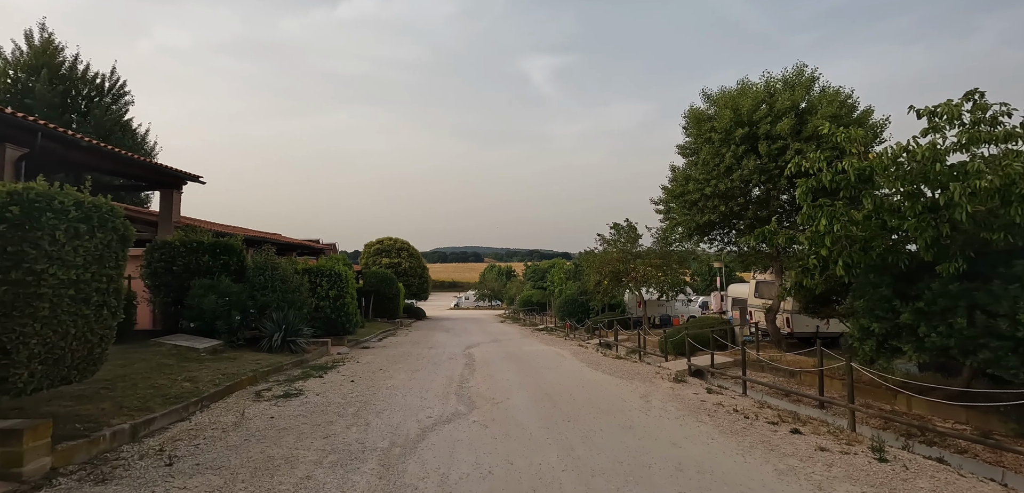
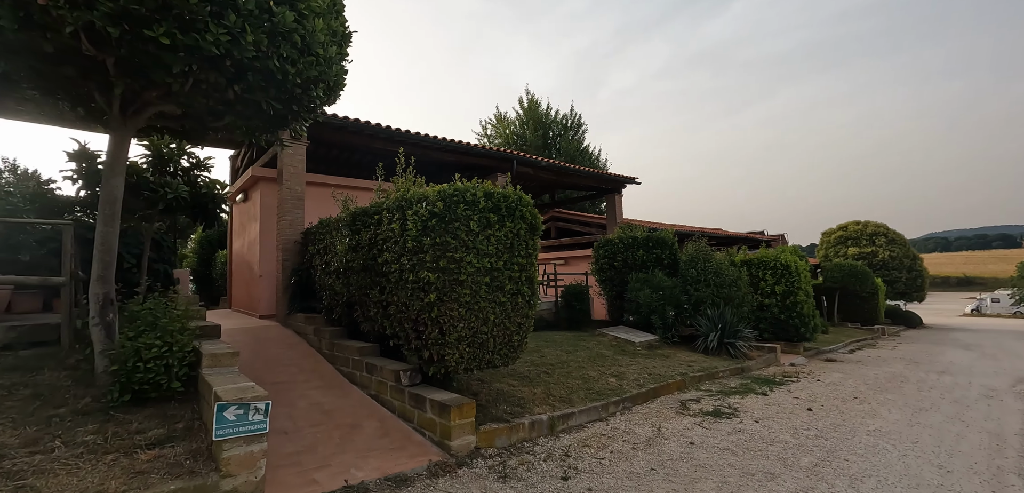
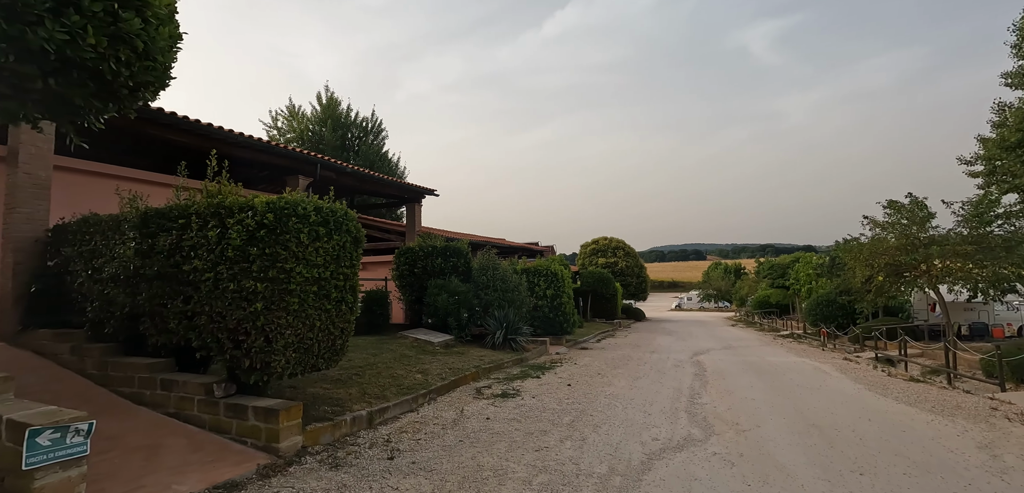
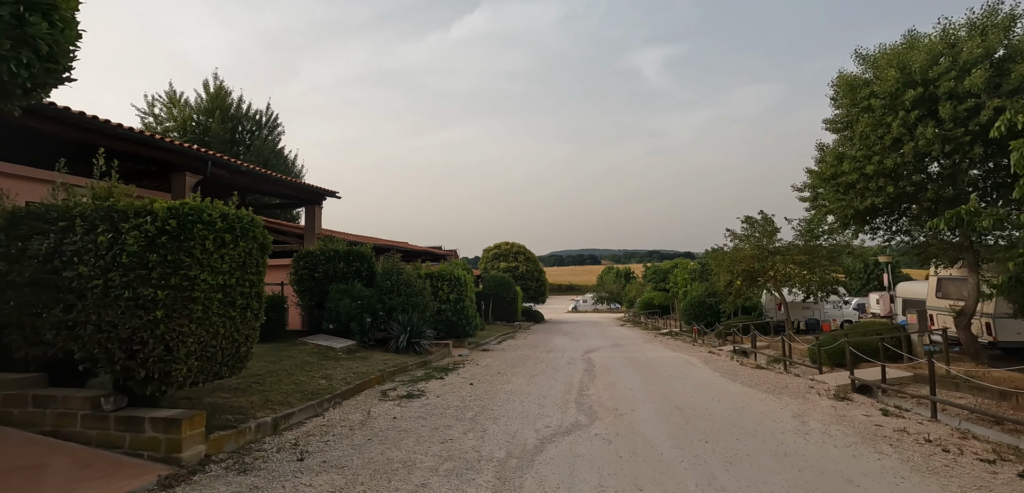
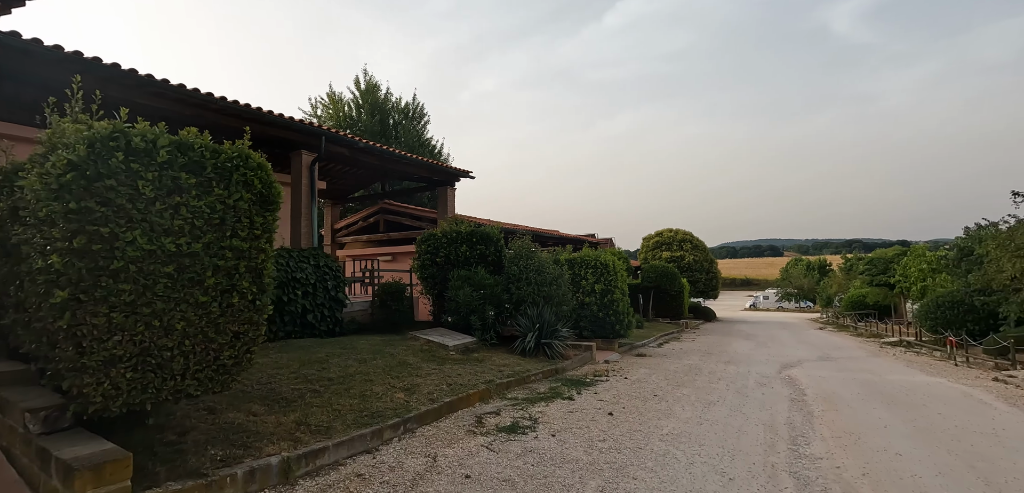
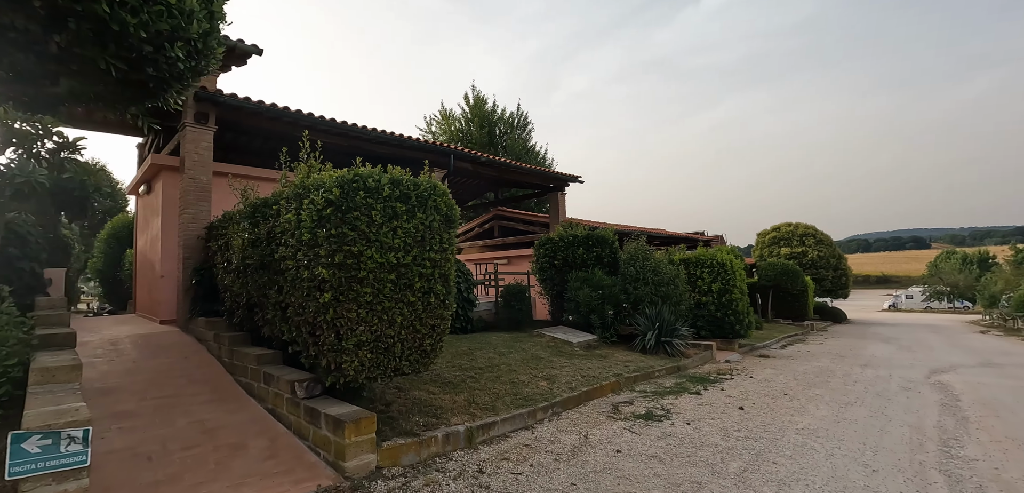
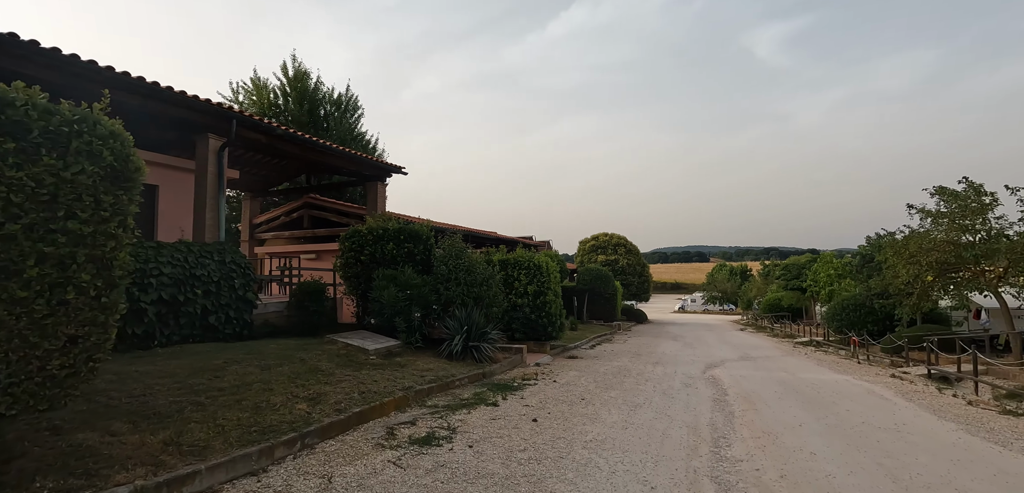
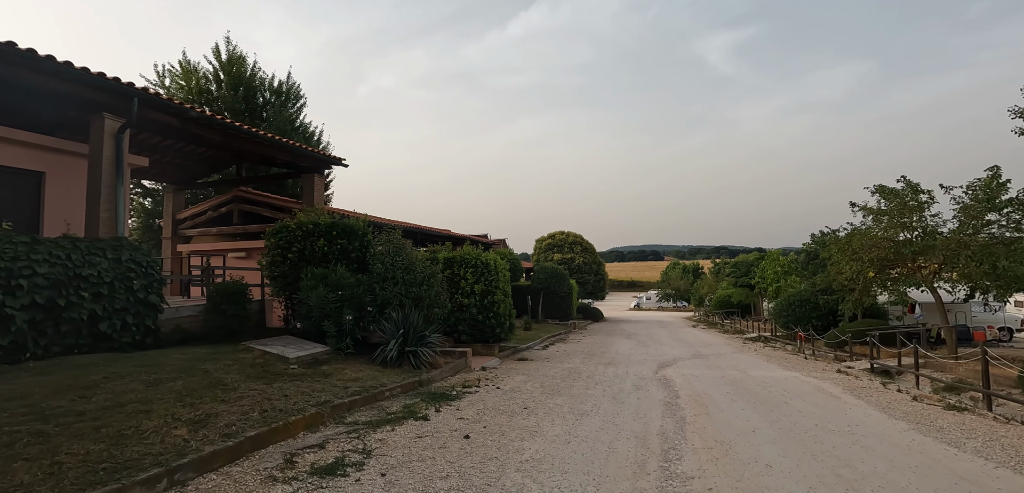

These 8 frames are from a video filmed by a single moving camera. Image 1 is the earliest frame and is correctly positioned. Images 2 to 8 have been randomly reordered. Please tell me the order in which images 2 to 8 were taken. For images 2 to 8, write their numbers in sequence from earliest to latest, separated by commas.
4, 3, 2, 6, 5, 7, 8
